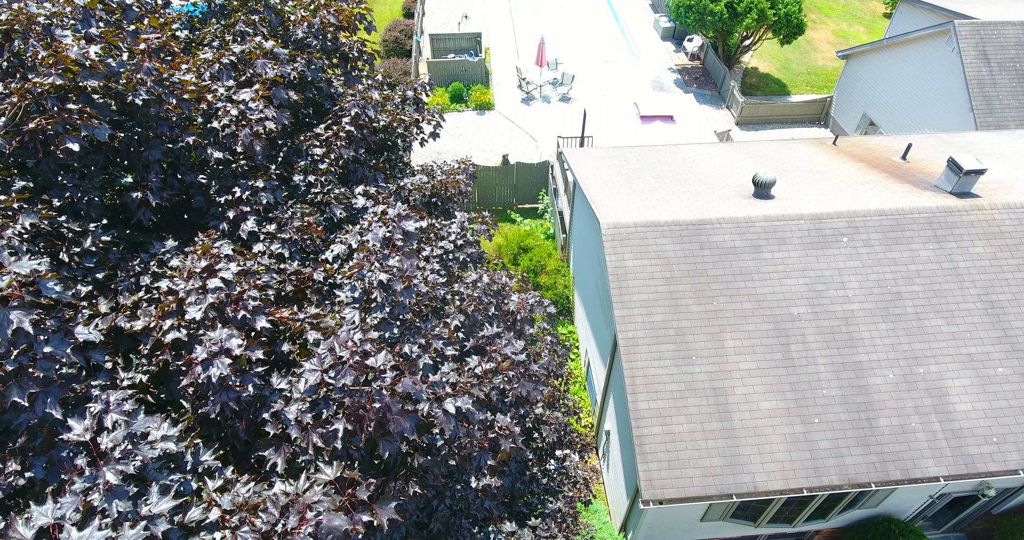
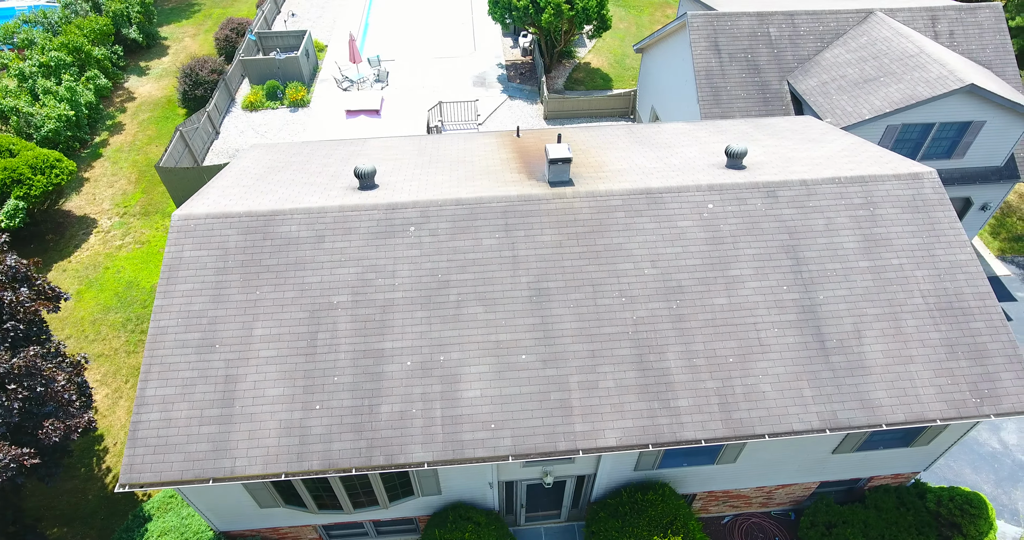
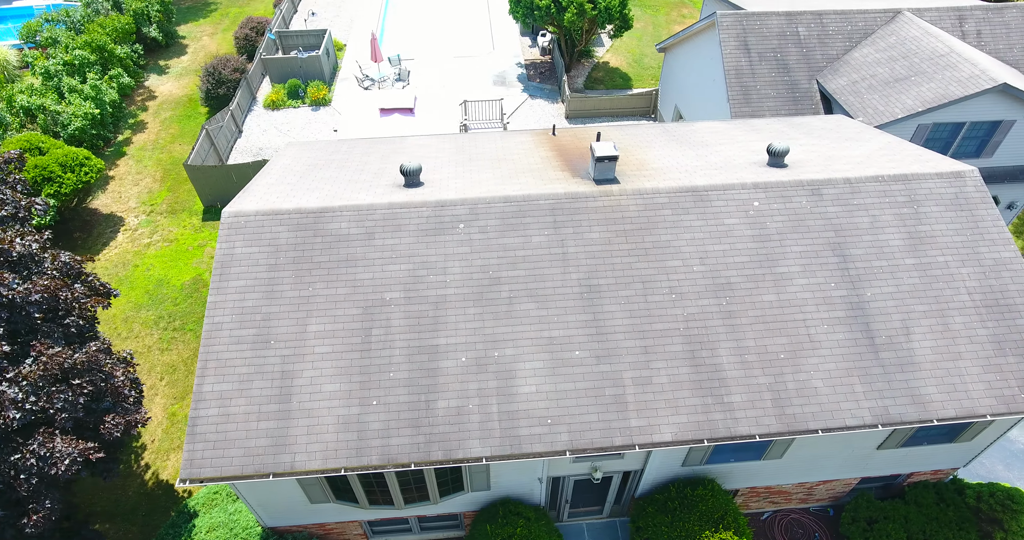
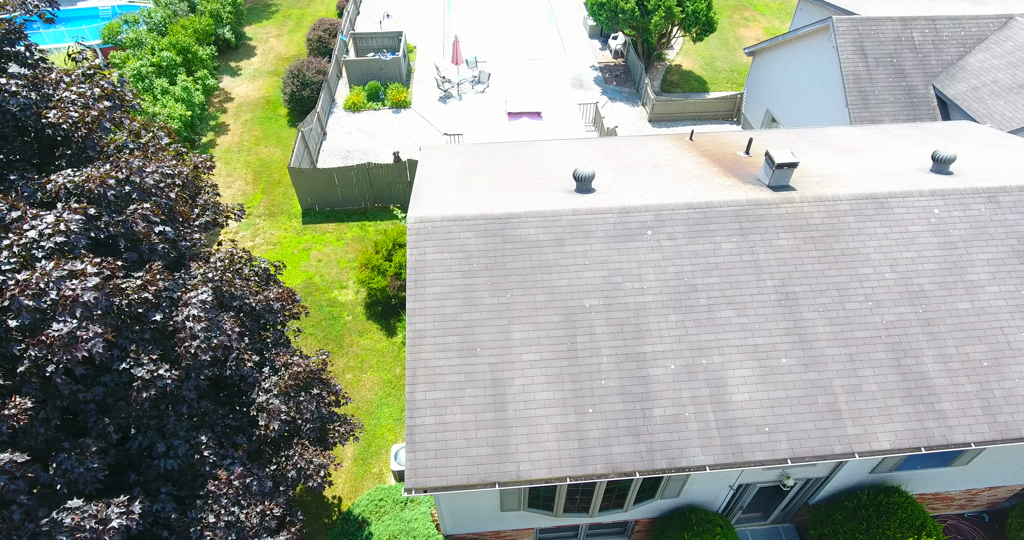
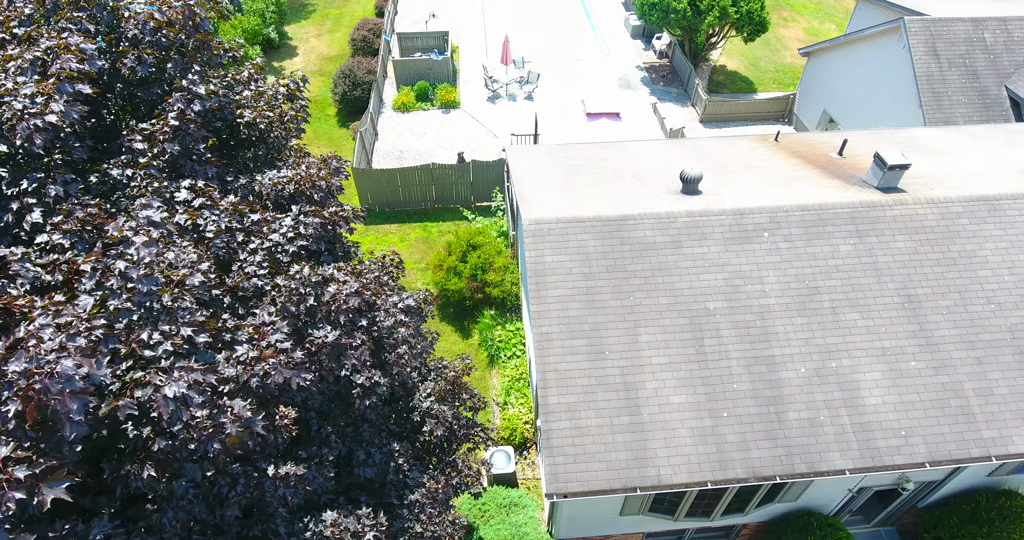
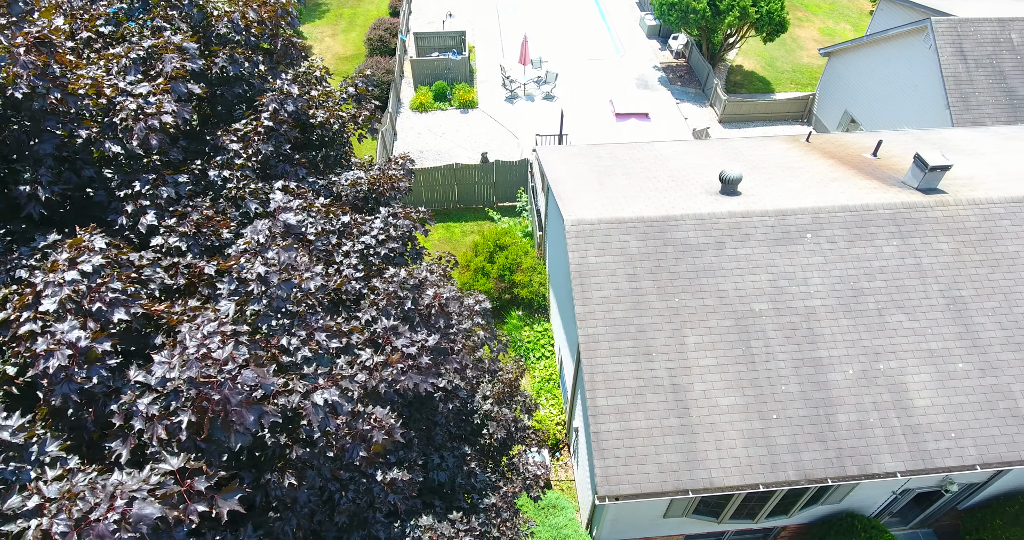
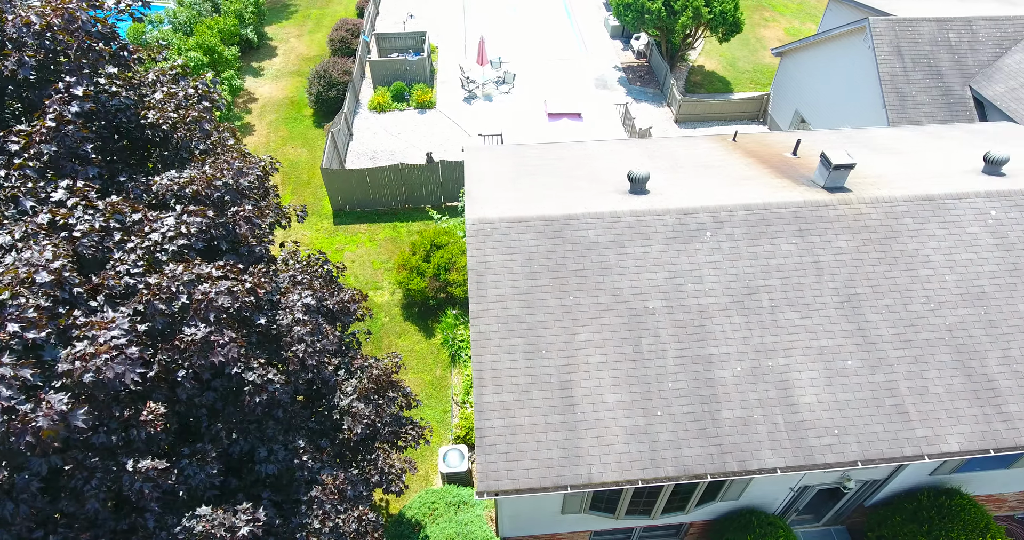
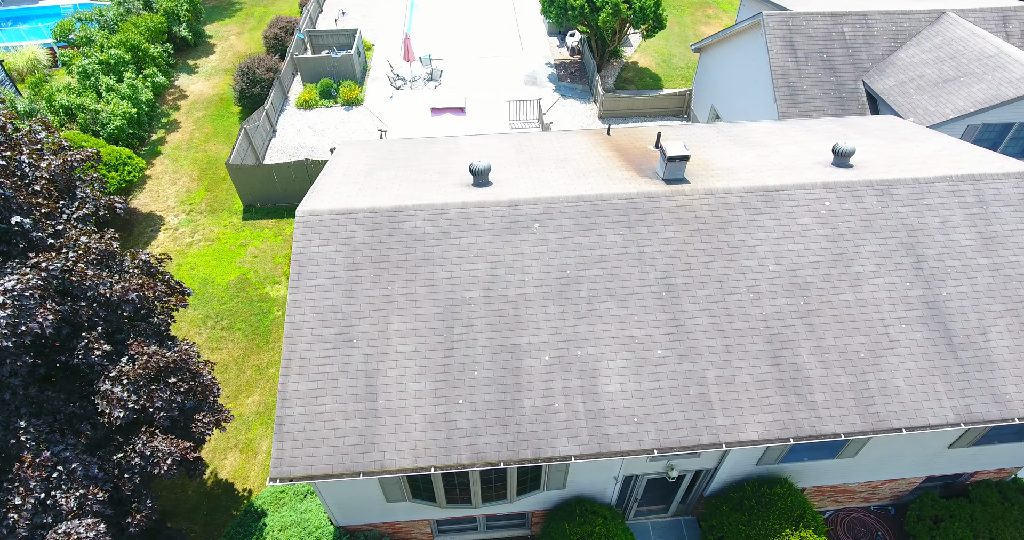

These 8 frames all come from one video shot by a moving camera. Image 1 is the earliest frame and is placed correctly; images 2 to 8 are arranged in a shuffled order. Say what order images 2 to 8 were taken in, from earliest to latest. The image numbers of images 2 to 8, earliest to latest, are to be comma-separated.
6, 5, 7, 4, 8, 3, 2
